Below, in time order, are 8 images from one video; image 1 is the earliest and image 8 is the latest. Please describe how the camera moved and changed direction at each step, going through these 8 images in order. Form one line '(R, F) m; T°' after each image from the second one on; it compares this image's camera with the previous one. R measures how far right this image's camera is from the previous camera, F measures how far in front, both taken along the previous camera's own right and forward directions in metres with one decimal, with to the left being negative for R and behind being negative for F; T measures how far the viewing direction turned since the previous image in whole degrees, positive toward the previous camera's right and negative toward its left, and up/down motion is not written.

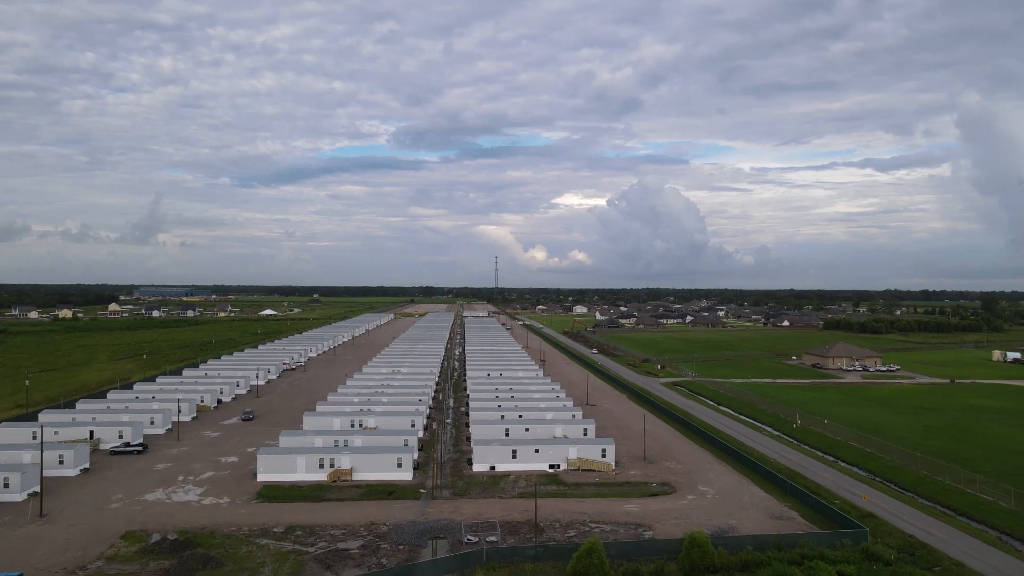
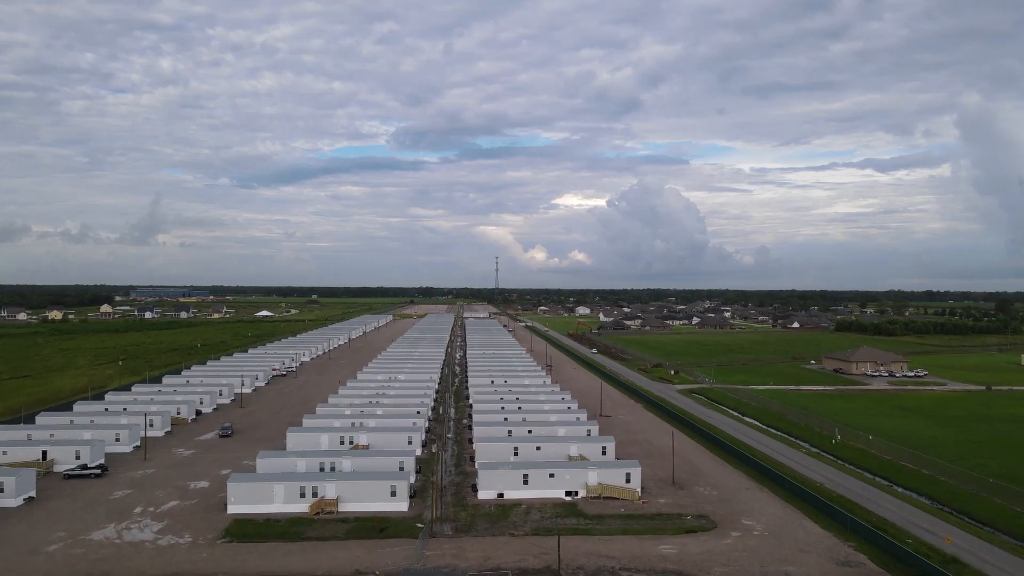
(-0.4, +3.4) m; 0°
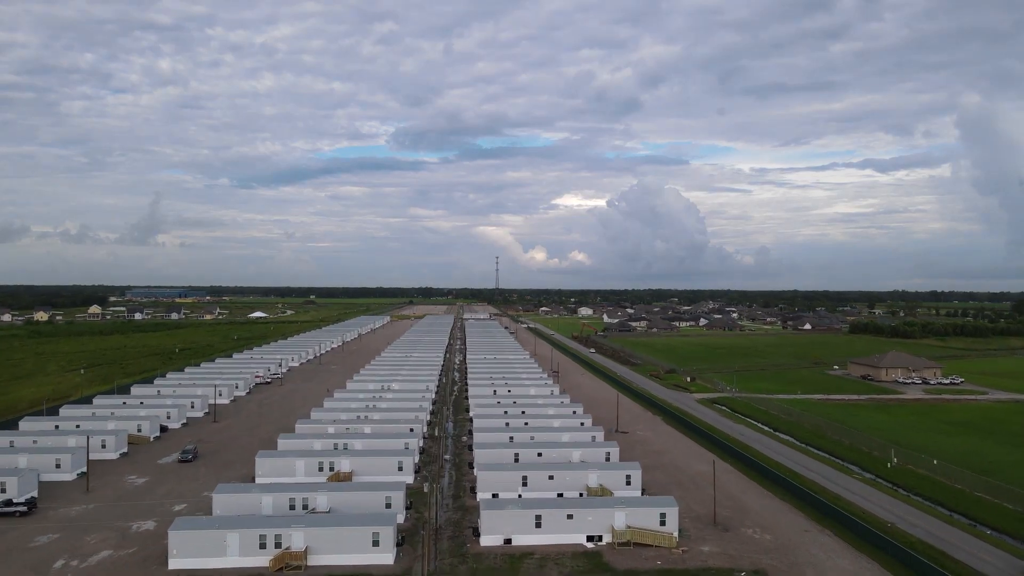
(-0.6, +2.3) m; 0°
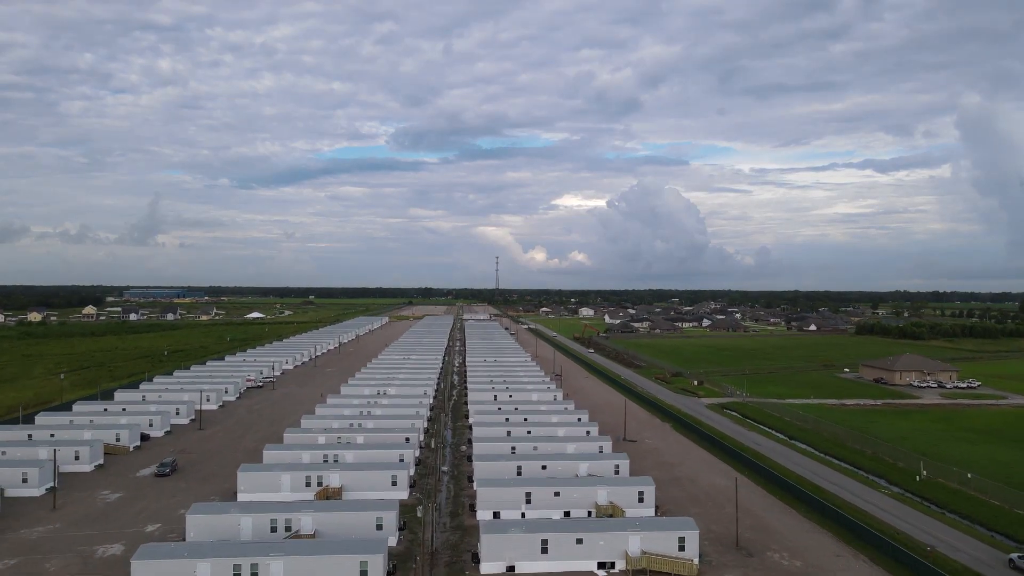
(+1.0, -3.3) m; 0°
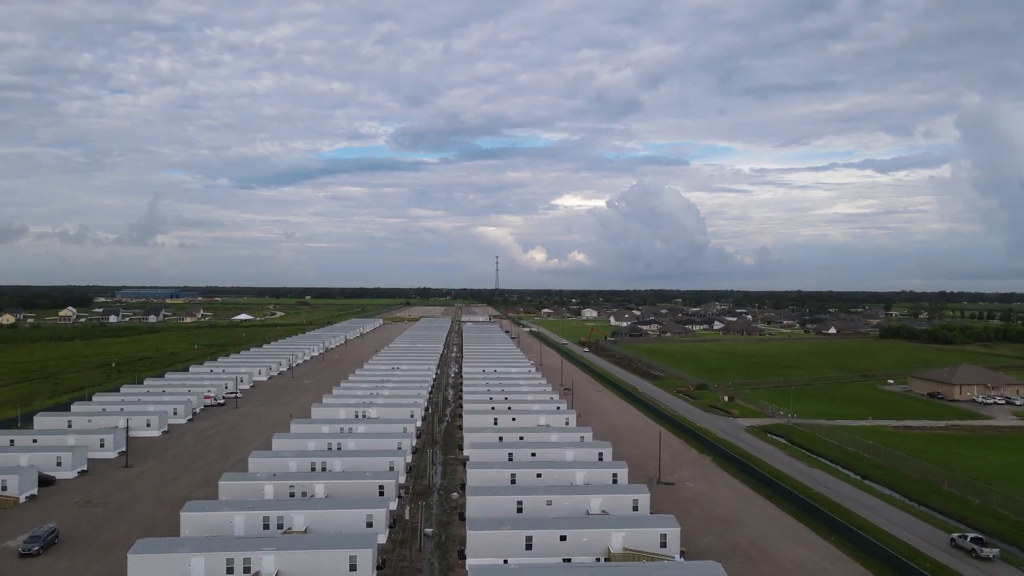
(+0.1, +1.2) m; 0°
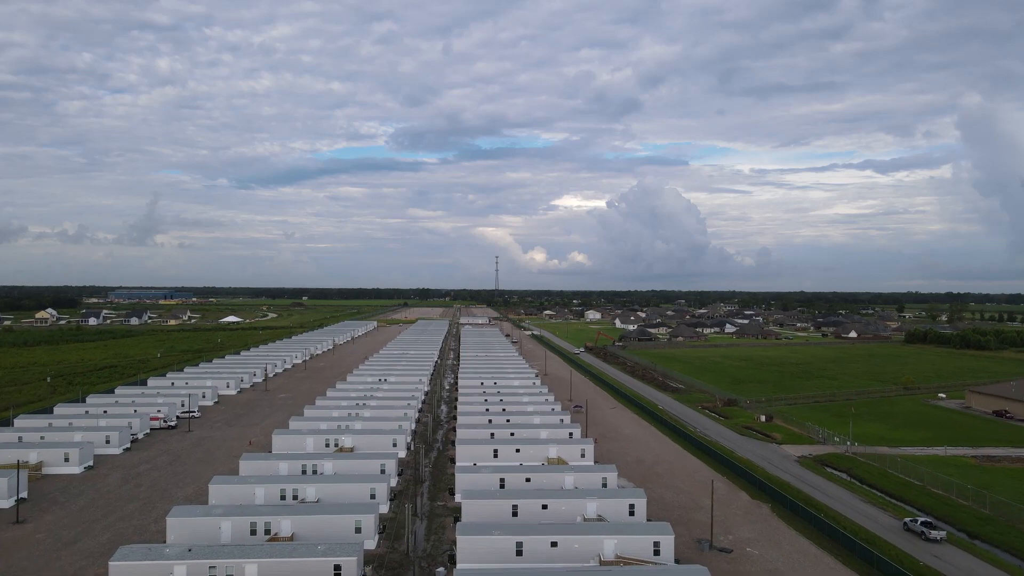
(-0.1, +1.4) m; 0°
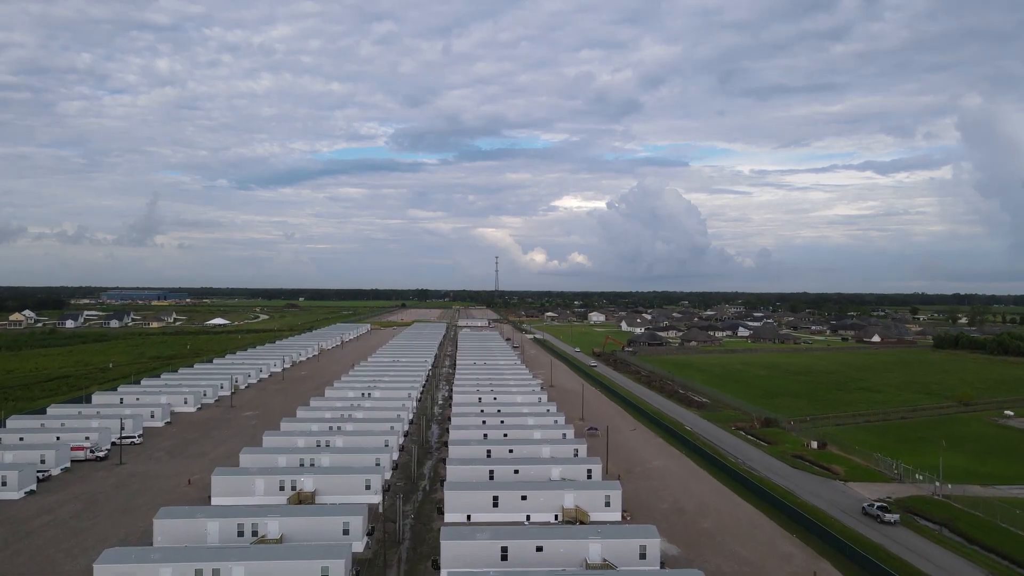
(0.0, +1.4) m; 0°
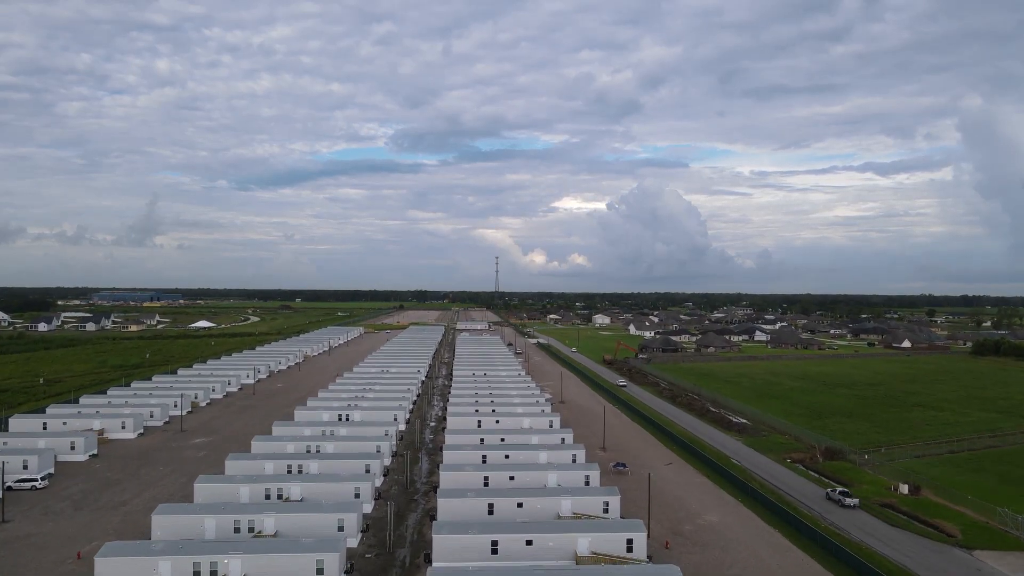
(-0.1, +1.5) m; 0°
